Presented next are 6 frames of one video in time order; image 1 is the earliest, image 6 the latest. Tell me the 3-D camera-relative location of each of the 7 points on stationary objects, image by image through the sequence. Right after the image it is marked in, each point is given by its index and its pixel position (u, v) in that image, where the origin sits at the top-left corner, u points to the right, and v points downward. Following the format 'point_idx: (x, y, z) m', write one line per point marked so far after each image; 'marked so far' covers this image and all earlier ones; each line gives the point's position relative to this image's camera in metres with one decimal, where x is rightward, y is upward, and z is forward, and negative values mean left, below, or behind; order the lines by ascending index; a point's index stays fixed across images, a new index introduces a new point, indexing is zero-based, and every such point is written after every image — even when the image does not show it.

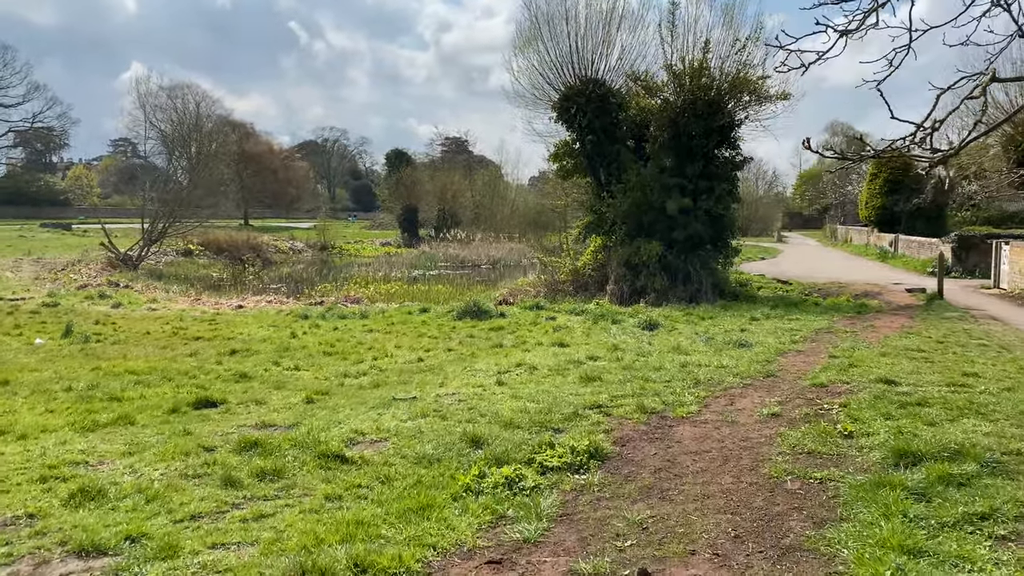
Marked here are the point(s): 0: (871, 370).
0: (+3.1, -0.7, +7.1) m
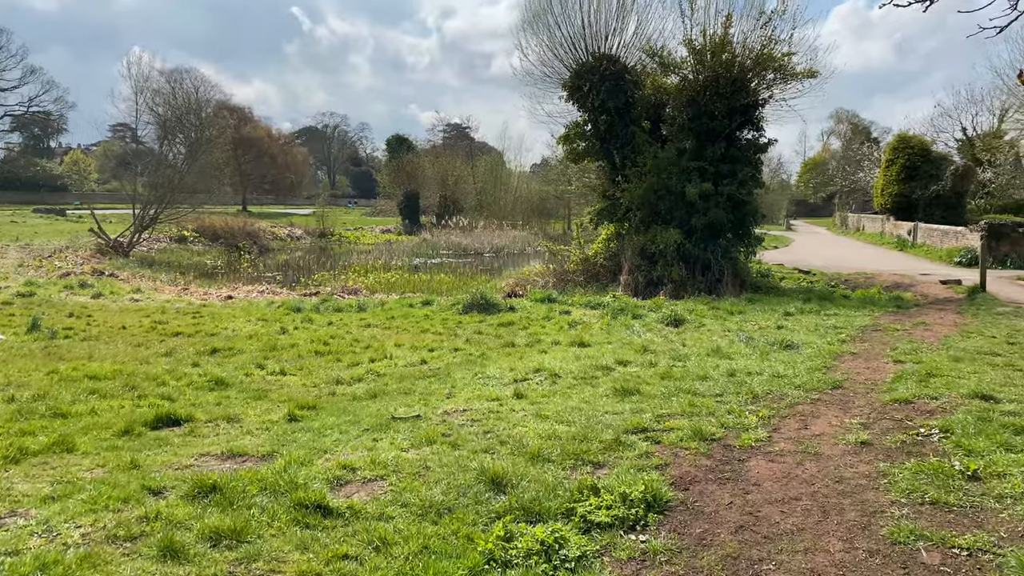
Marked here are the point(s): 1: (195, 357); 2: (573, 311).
0: (+3.2, -0.7, +6.1) m
1: (-3.3, -0.7, +8.7) m
2: (+0.9, -0.4, +12.3) m
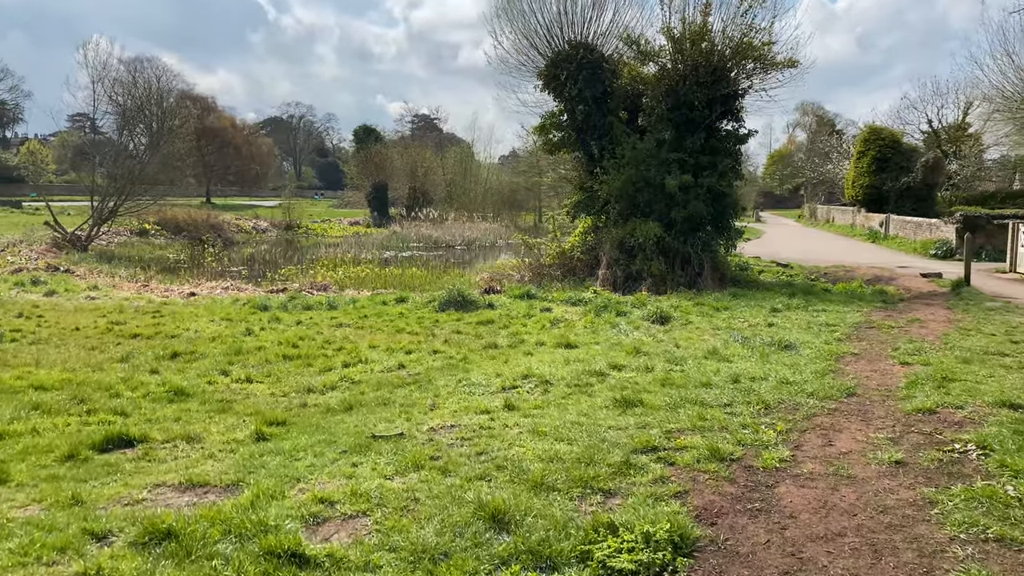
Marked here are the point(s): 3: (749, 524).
0: (+3.2, -0.7, +5.7) m
1: (-3.5, -0.7, +8.1) m
2: (+0.6, -0.3, +11.9) m
3: (+1.0, -1.0, +3.4) m
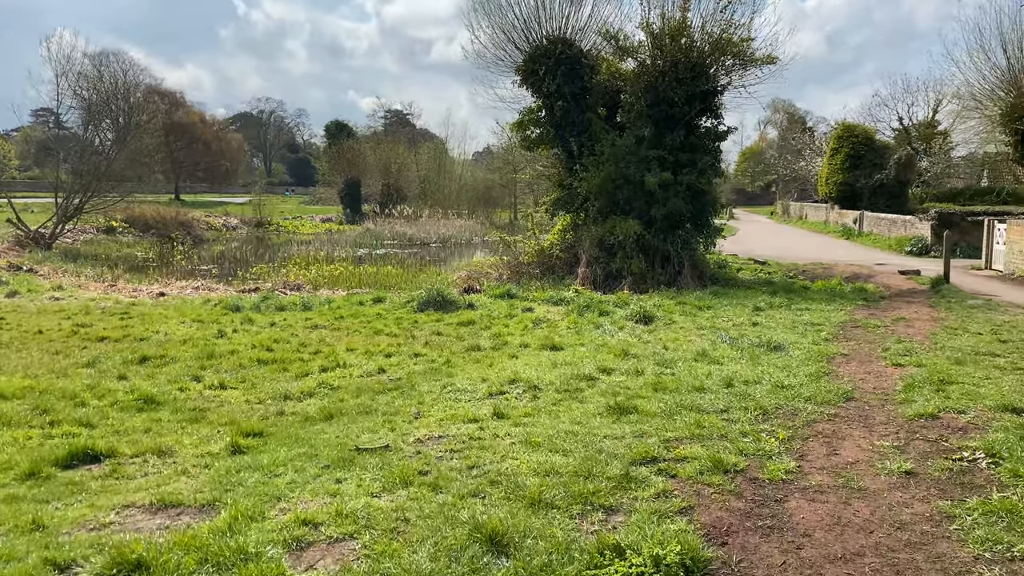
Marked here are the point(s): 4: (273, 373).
0: (+3.1, -0.7, +5.6) m
1: (-3.6, -0.7, +7.7) m
2: (+0.3, -0.3, +11.7) m
3: (+1.0, -1.0, +3.2) m
4: (-2.1, -0.8, +7.4) m
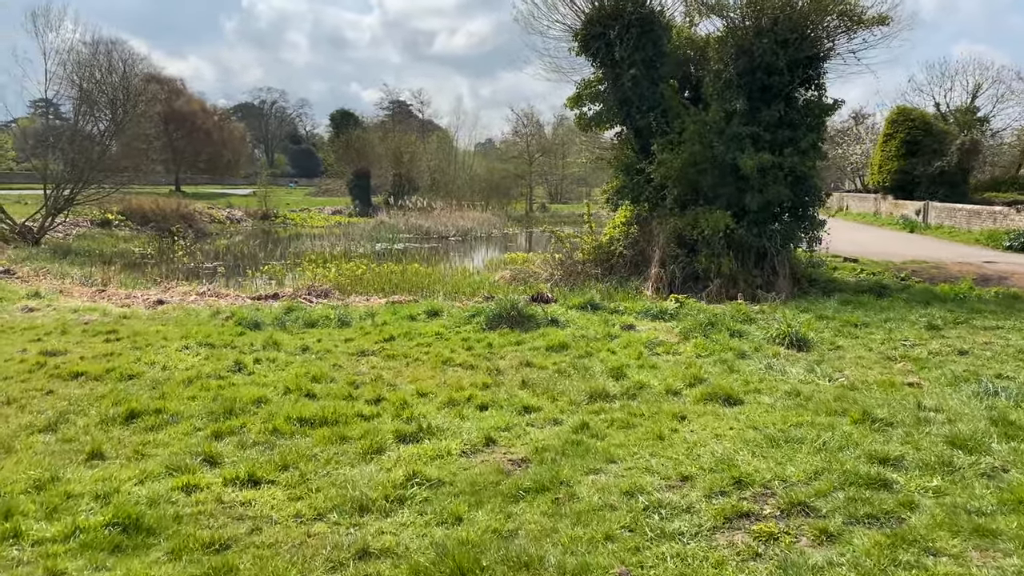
0: (+4.1, -0.9, +3.0) m
1: (-2.6, -0.9, +5.2) m
2: (+1.4, -0.4, +9.1) m
3: (+2.0, -1.2, +0.6) m
4: (-1.1, -0.9, +4.8) m
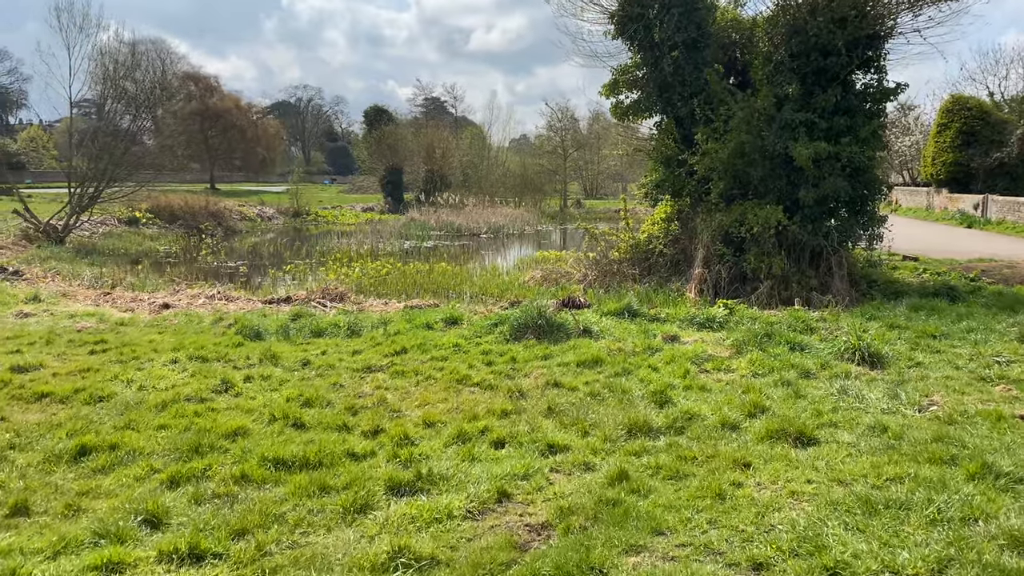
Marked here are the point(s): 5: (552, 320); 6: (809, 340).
0: (+4.1, -0.9, +1.8) m
1: (-2.5, -1.0, +4.3) m
2: (+1.7, -0.5, +8.0) m
3: (+1.9, -1.3, -0.5) m
4: (-1.0, -1.0, +3.9) m
5: (+0.4, -0.3, +8.4) m
6: (+2.7, -0.5, +7.6) m
